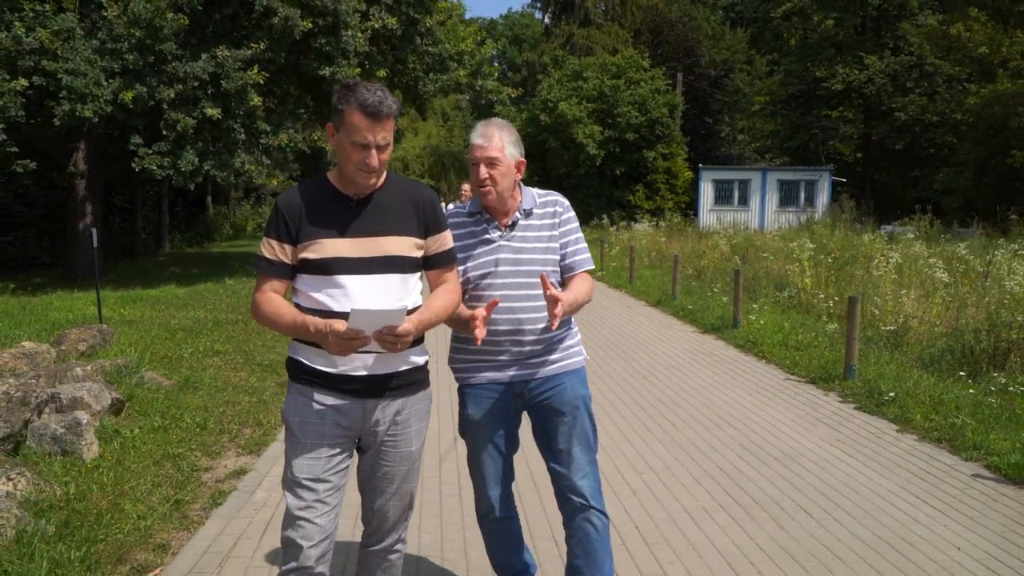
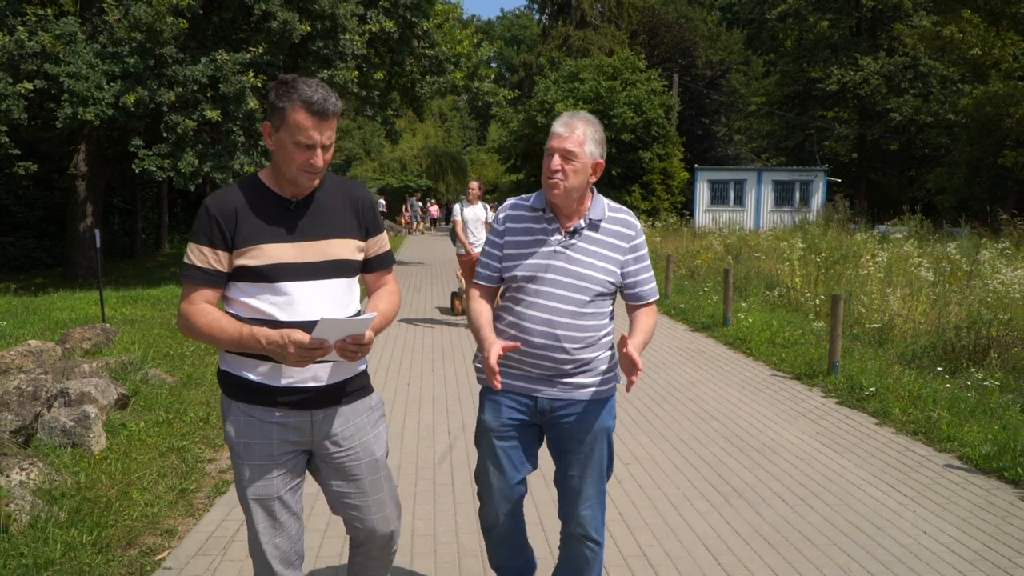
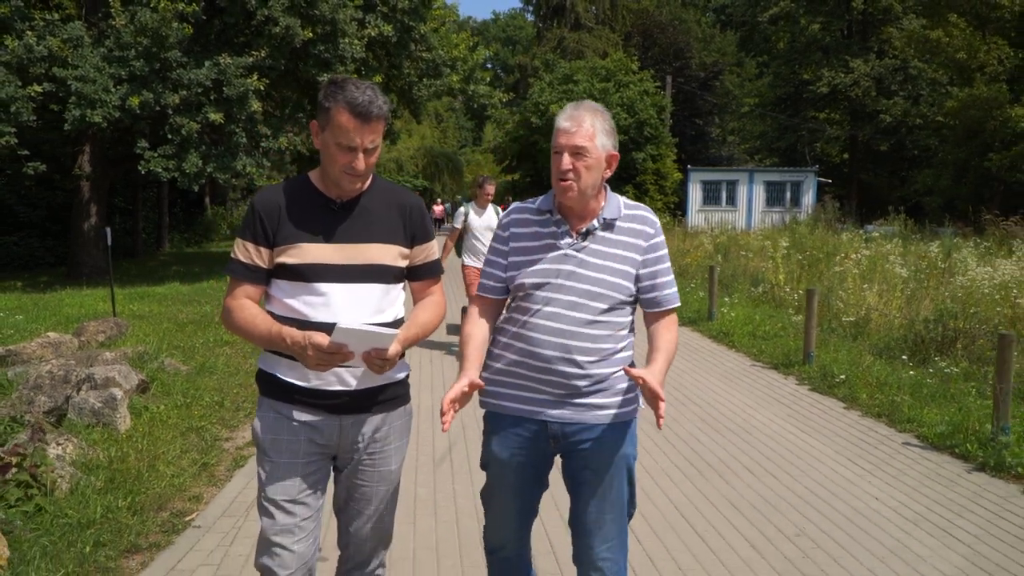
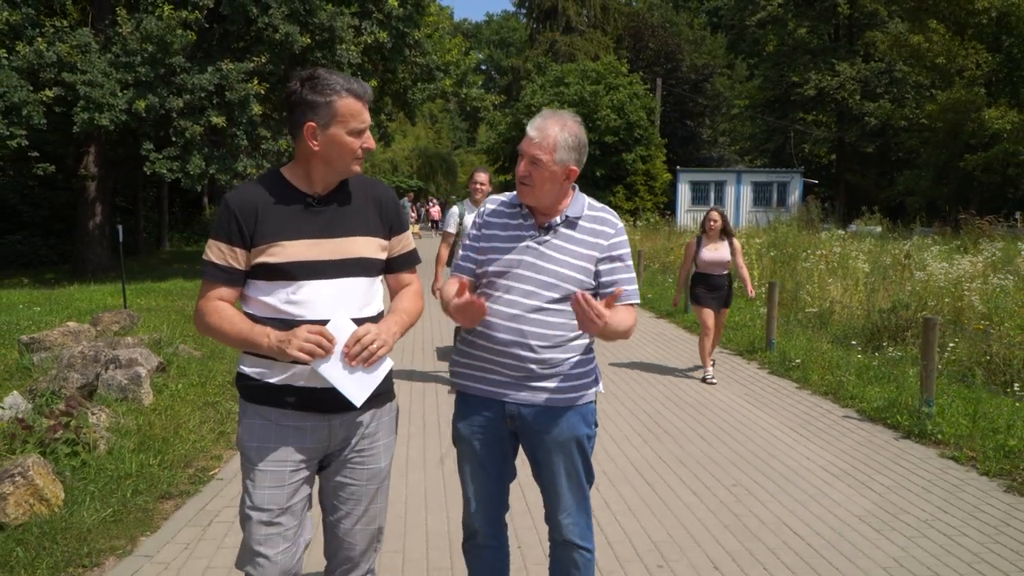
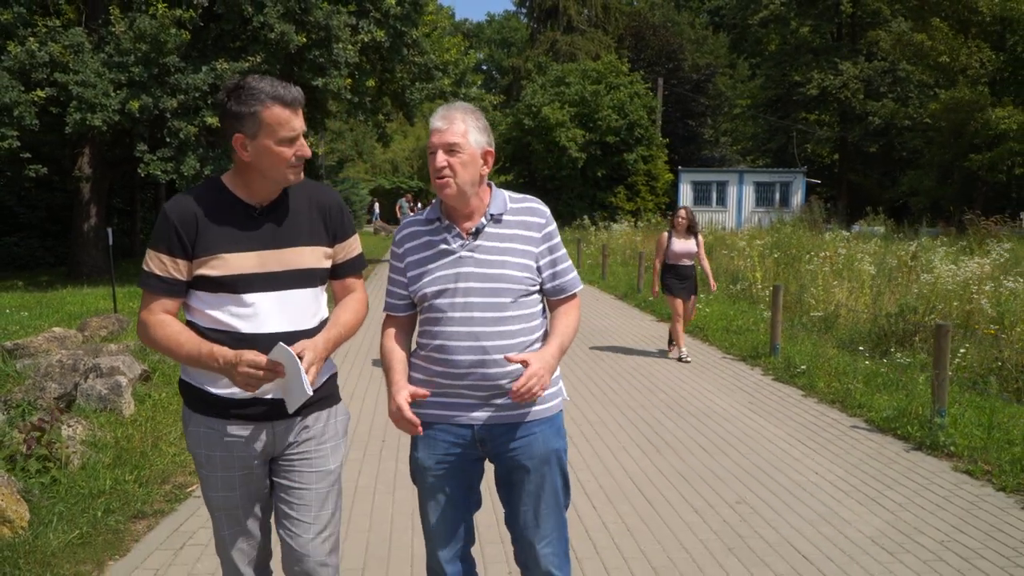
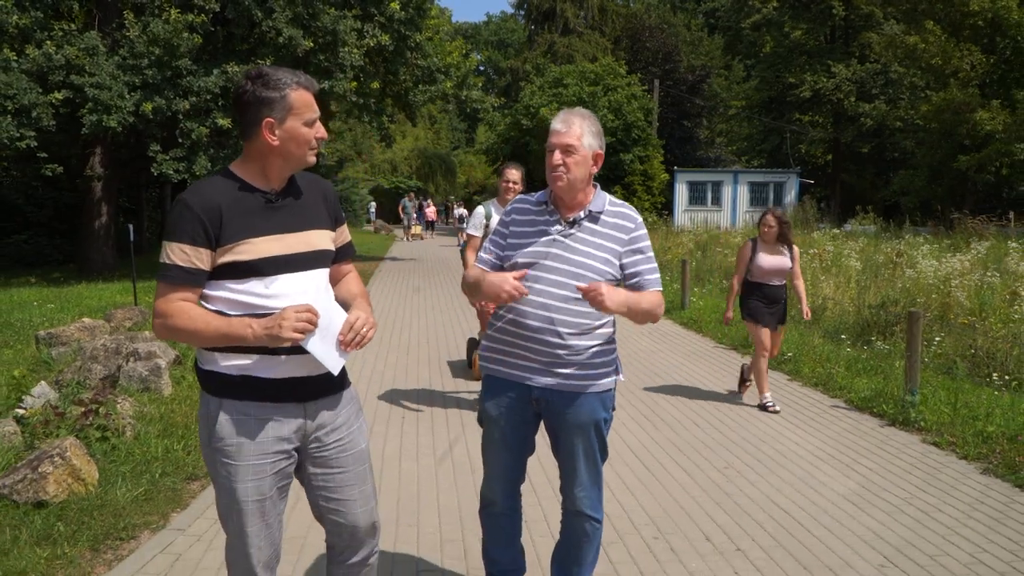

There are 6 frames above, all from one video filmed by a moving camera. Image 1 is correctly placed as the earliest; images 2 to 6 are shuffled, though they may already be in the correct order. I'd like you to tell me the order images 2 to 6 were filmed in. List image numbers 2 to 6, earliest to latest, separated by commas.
2, 3, 5, 4, 6
